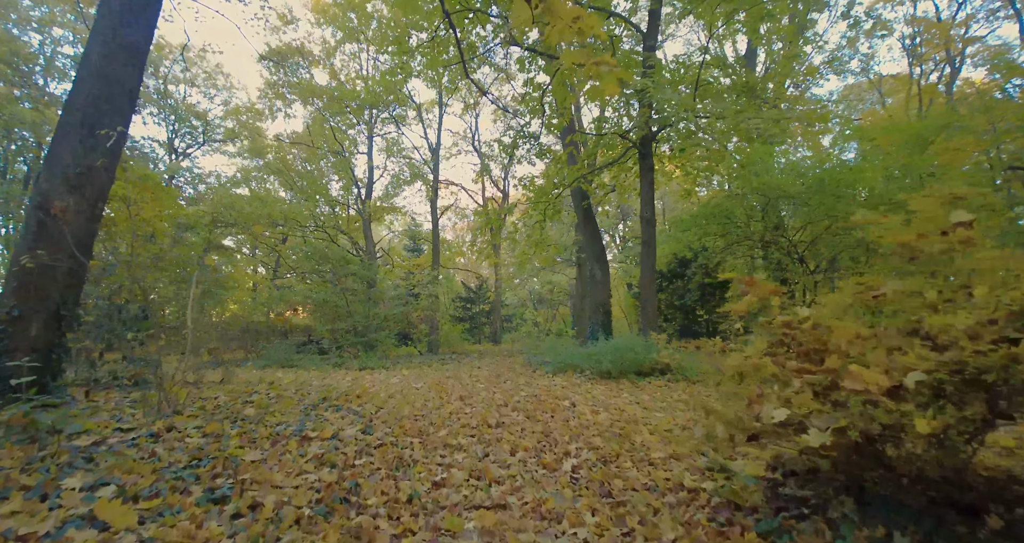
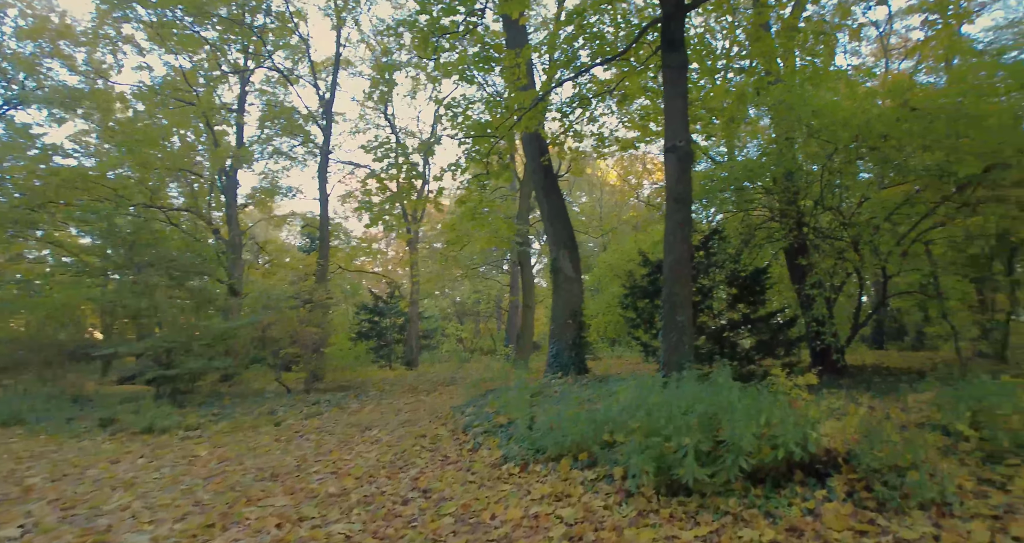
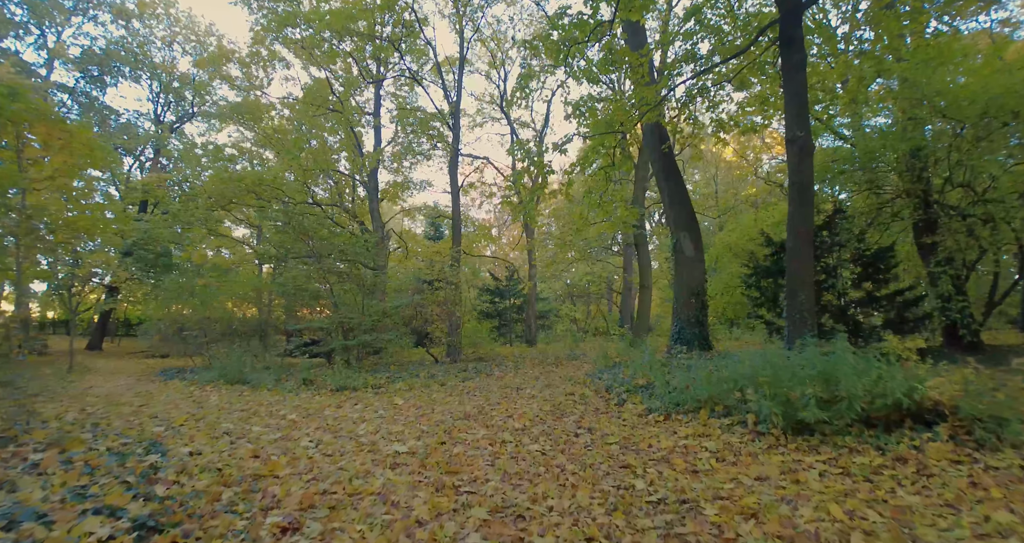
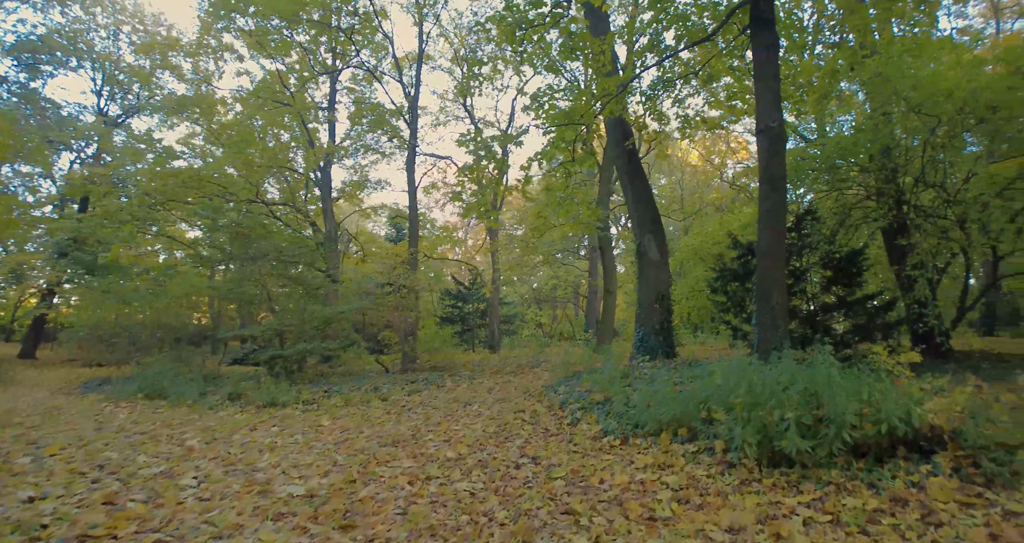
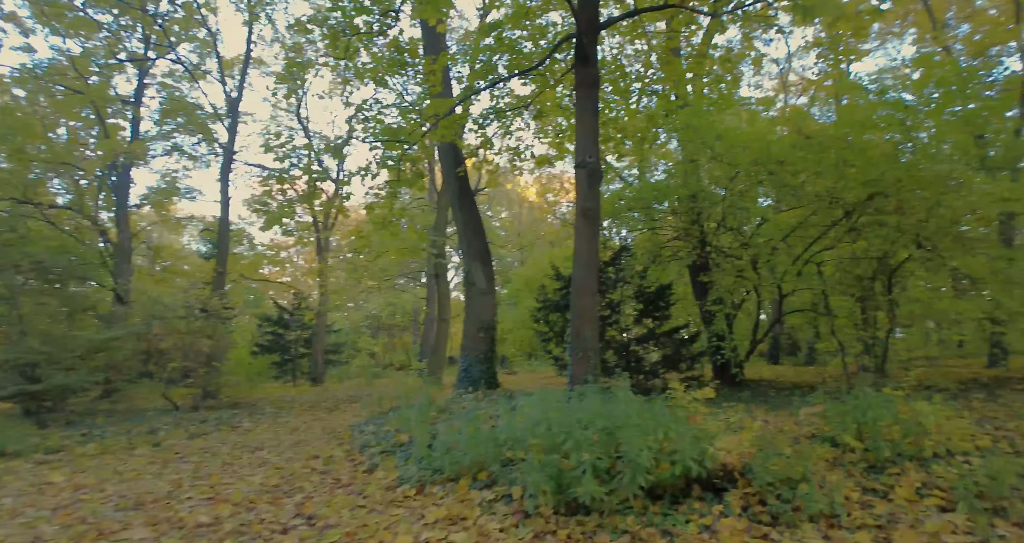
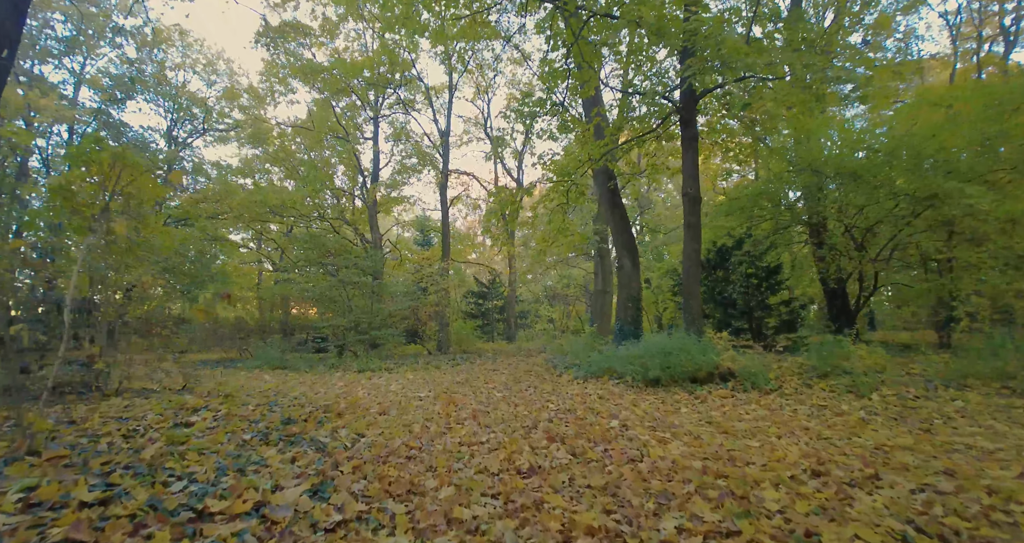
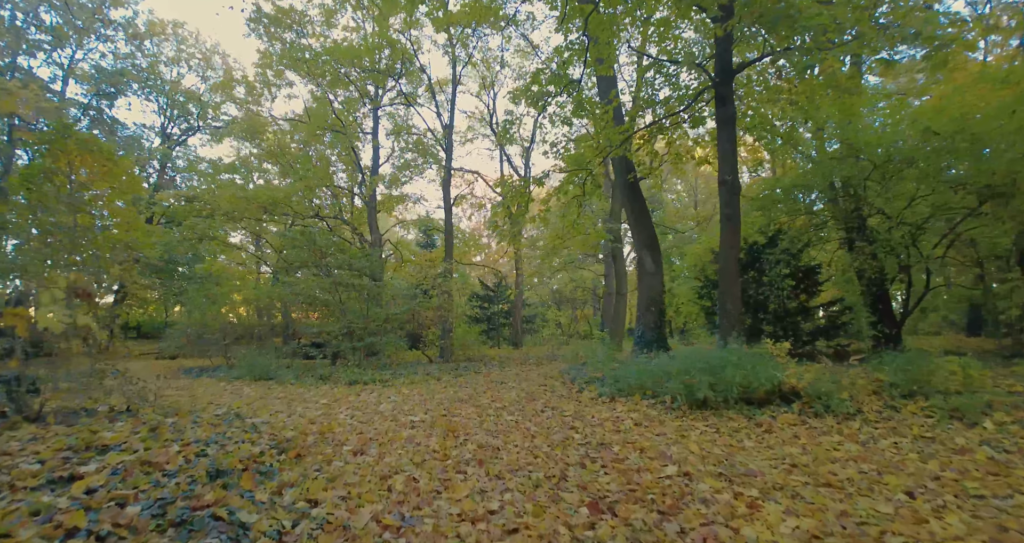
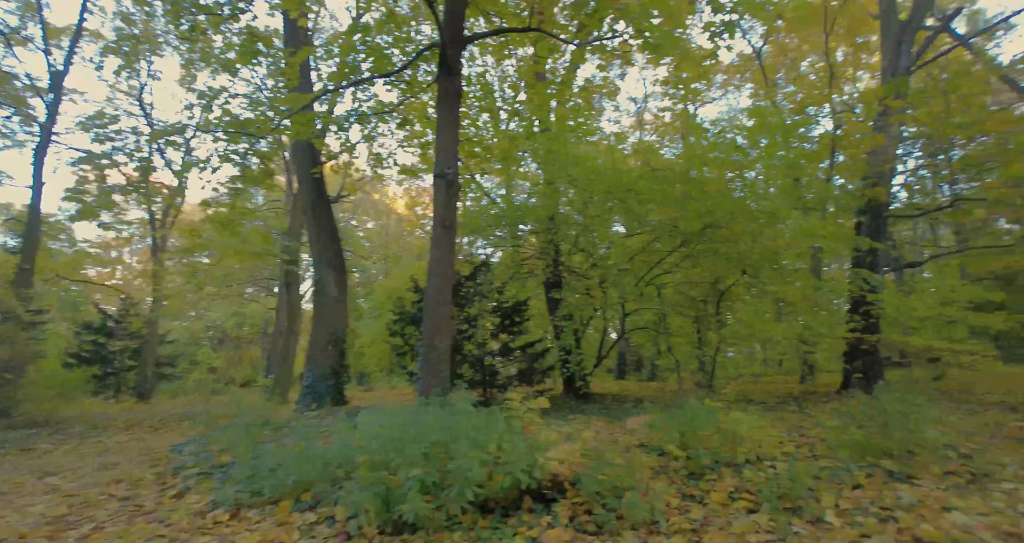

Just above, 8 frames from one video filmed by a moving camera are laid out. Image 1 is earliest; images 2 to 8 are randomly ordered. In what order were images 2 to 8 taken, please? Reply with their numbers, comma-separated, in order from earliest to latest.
6, 7, 3, 4, 2, 5, 8
